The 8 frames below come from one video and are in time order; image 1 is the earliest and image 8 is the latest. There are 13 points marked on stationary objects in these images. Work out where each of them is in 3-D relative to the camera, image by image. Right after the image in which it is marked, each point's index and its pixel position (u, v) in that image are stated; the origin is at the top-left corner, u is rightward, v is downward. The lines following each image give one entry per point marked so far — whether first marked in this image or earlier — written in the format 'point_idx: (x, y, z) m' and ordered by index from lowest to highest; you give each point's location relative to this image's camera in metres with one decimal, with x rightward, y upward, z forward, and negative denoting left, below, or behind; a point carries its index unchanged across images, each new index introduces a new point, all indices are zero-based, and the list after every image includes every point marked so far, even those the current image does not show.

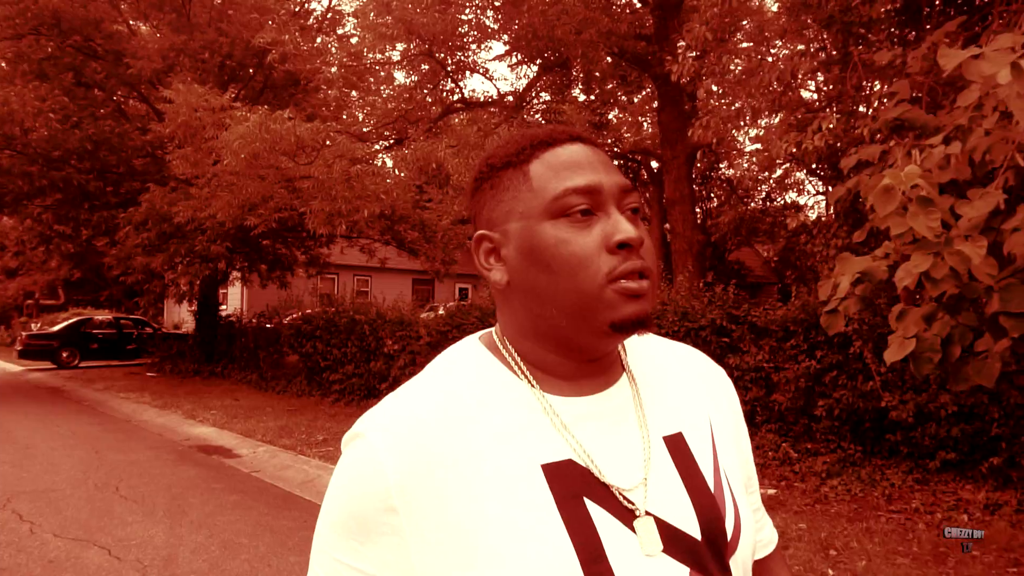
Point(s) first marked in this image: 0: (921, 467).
0: (+3.9, -1.7, +7.8) m
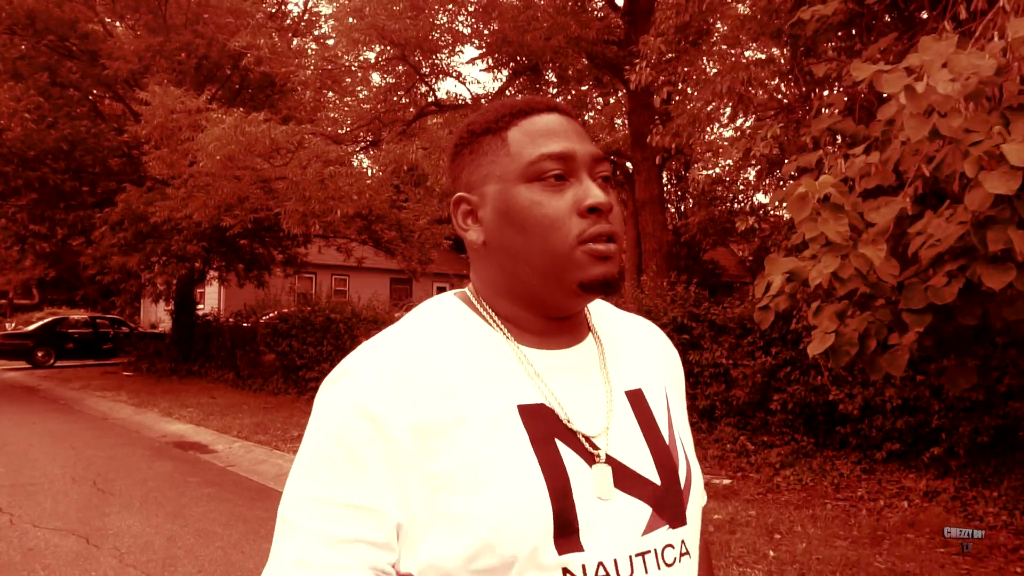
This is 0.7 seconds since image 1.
0: (+3.6, -1.7, +8.1) m
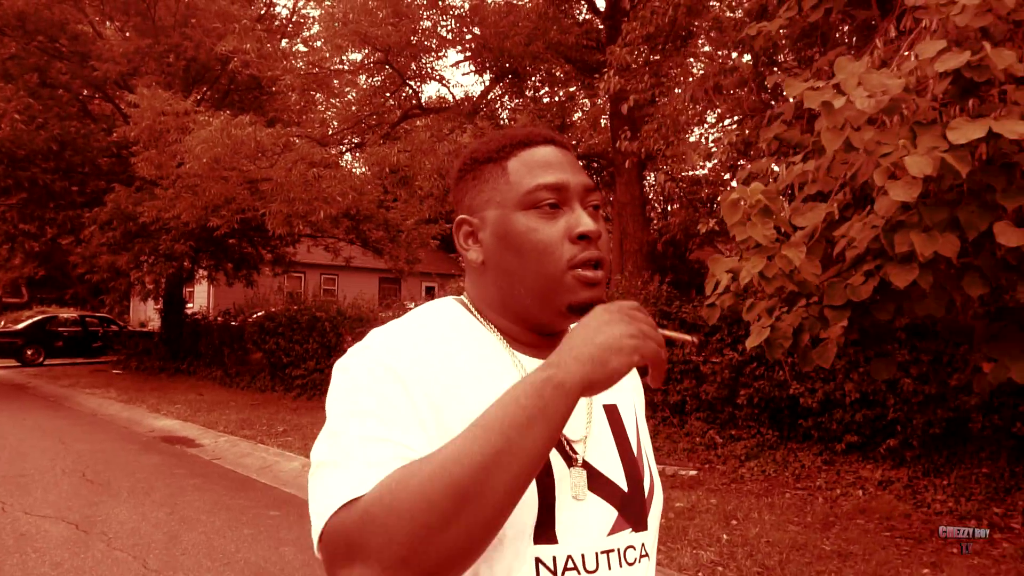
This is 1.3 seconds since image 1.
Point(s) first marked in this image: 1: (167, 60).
0: (+3.3, -1.7, +8.5) m
1: (-7.5, +5.0, +17.9) m
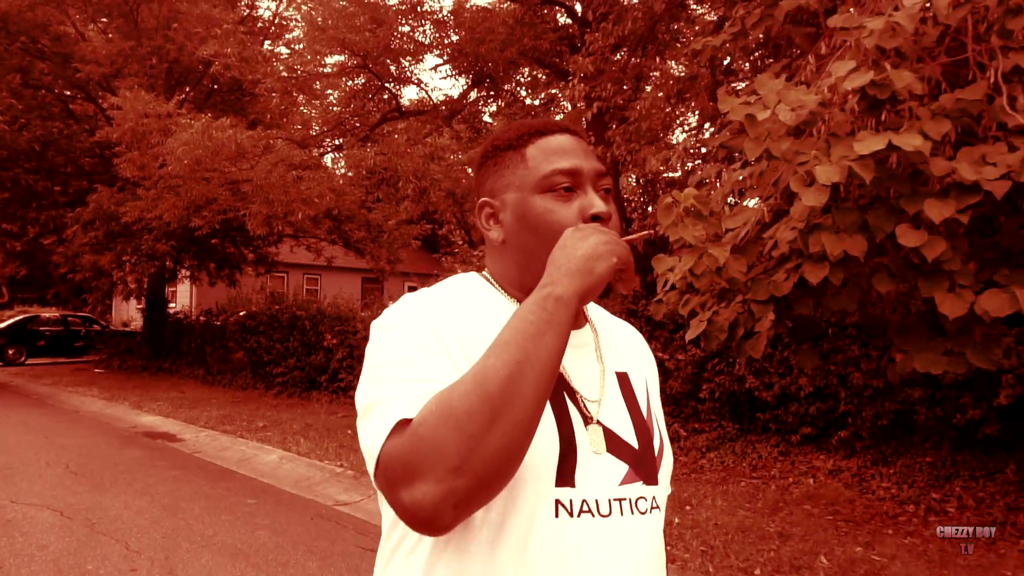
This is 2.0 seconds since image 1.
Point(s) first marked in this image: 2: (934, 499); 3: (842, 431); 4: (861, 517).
0: (+3.0, -1.7, +8.9) m
1: (-8.0, +5.0, +18.1) m
2: (+3.6, -1.8, +7.0) m
3: (+3.4, -1.5, +8.5) m
4: (+2.8, -1.8, +6.6) m
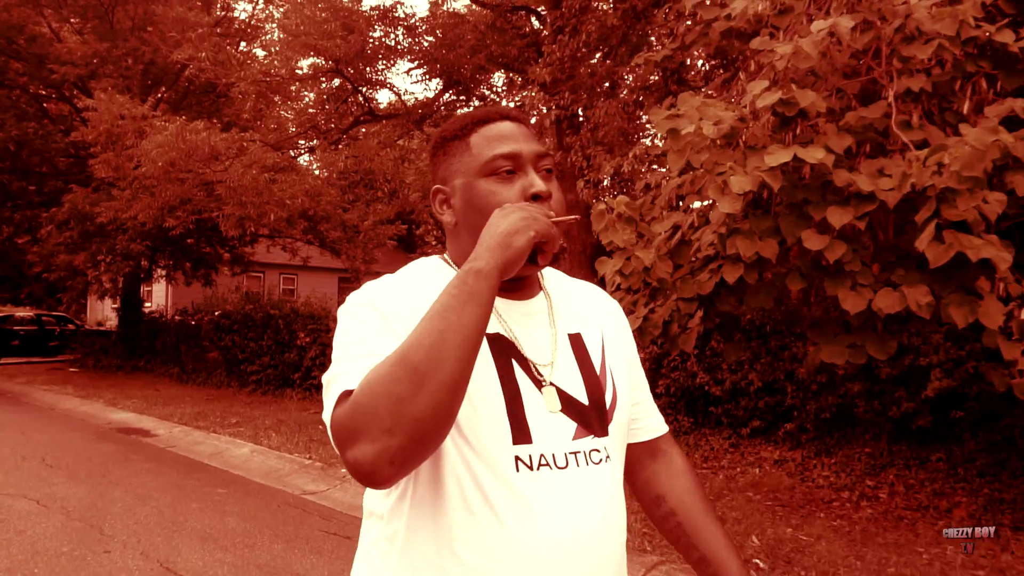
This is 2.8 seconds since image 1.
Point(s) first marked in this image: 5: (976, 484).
0: (+2.6, -1.7, +9.3) m
1: (-8.6, +5.0, +18.2) m
2: (+3.3, -1.8, +7.5) m
3: (+3.0, -1.5, +8.9) m
4: (+2.5, -1.8, +7.0) m
5: (+4.0, -1.7, +7.1) m
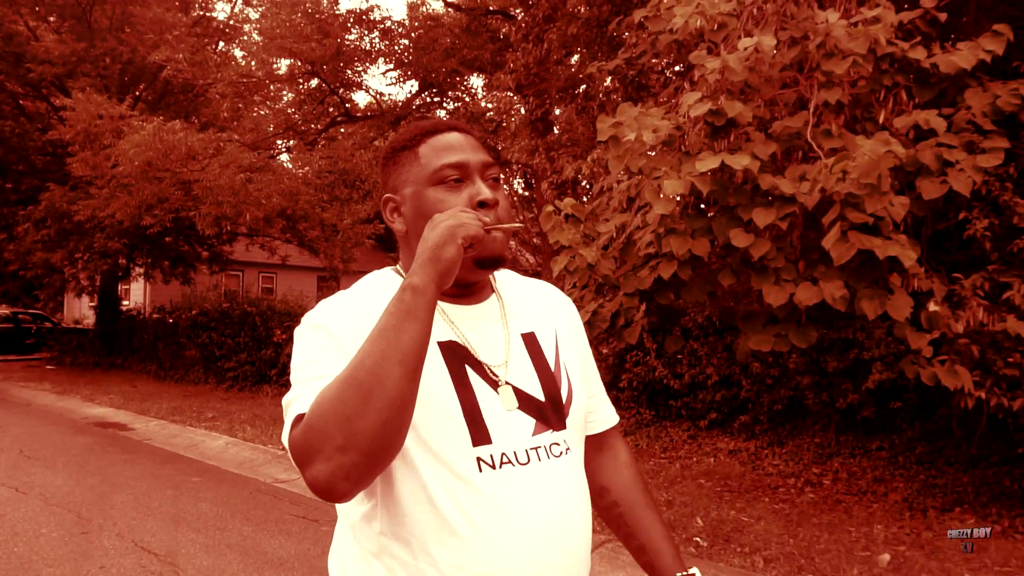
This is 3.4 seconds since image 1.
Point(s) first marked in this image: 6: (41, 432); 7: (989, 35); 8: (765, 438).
0: (+2.2, -1.6, +9.7) m
1: (-9.2, +5.1, +18.4) m
2: (+2.9, -1.8, +7.9) m
3: (+2.6, -1.5, +9.3) m
4: (+2.1, -1.8, +7.4) m
5: (+3.7, -1.7, +7.6) m
6: (-6.0, -1.9, +10.5) m
7: (+2.7, +1.4, +4.7) m
8: (+2.8, -1.7, +9.1) m
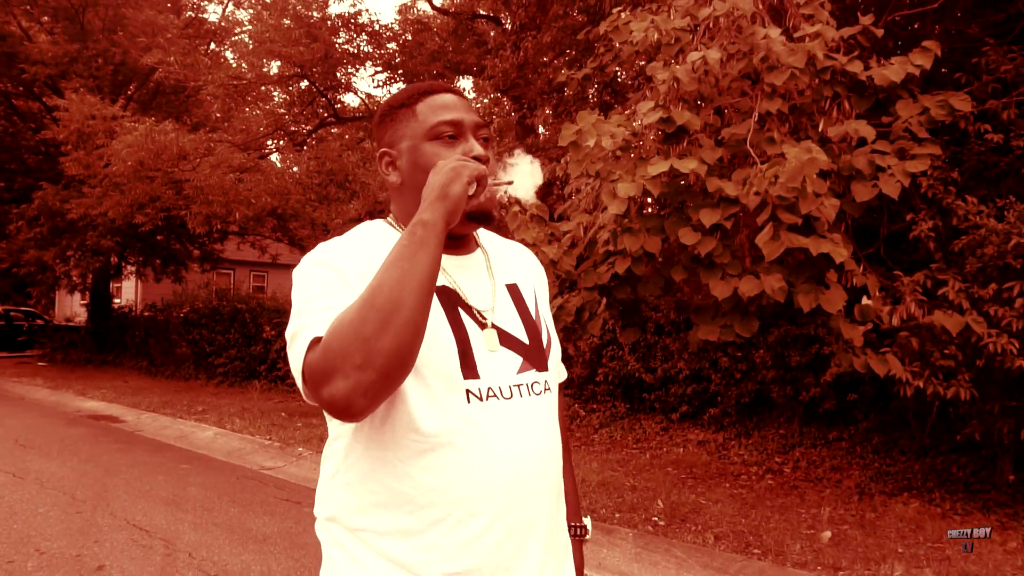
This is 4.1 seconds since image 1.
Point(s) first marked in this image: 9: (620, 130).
0: (+1.9, -1.6, +10.1) m
1: (-9.5, +5.1, +18.7) m
2: (+2.7, -1.8, +8.3) m
3: (+2.4, -1.4, +9.7) m
4: (+1.9, -1.8, +7.8) m
5: (+3.5, -1.7, +8.0) m
6: (-6.3, -1.8, +10.8) m
7: (+2.5, +1.5, +5.1) m
8: (+2.6, -1.6, +9.5) m
9: (+0.7, +1.0, +5.1) m
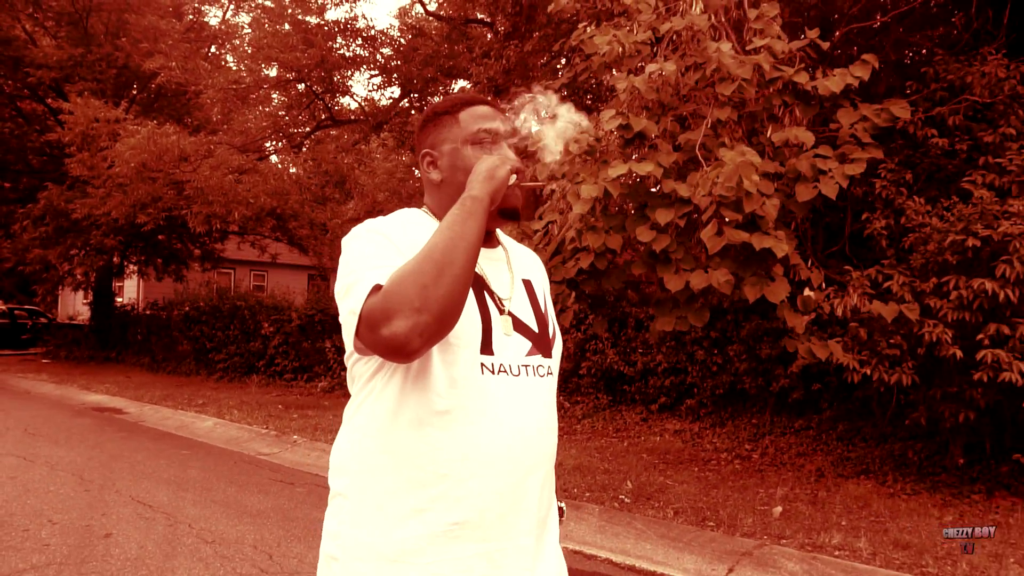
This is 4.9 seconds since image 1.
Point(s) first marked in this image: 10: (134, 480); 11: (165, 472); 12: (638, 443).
0: (+1.8, -1.6, +10.6) m
1: (-9.7, +5.2, +19.1) m
2: (+2.5, -1.7, +8.8) m
3: (+2.2, -1.4, +10.2) m
4: (+1.7, -1.7, +8.2) m
5: (+3.3, -1.6, +8.4) m
6: (-6.5, -1.8, +11.3) m
7: (+2.3, +1.5, +5.5) m
8: (+2.4, -1.6, +9.9) m
9: (+0.5, +1.0, +5.5) m
10: (-3.2, -1.6, +7.0) m
11: (-3.1, -1.7, +7.3) m
12: (+1.4, -1.8, +9.3) m
